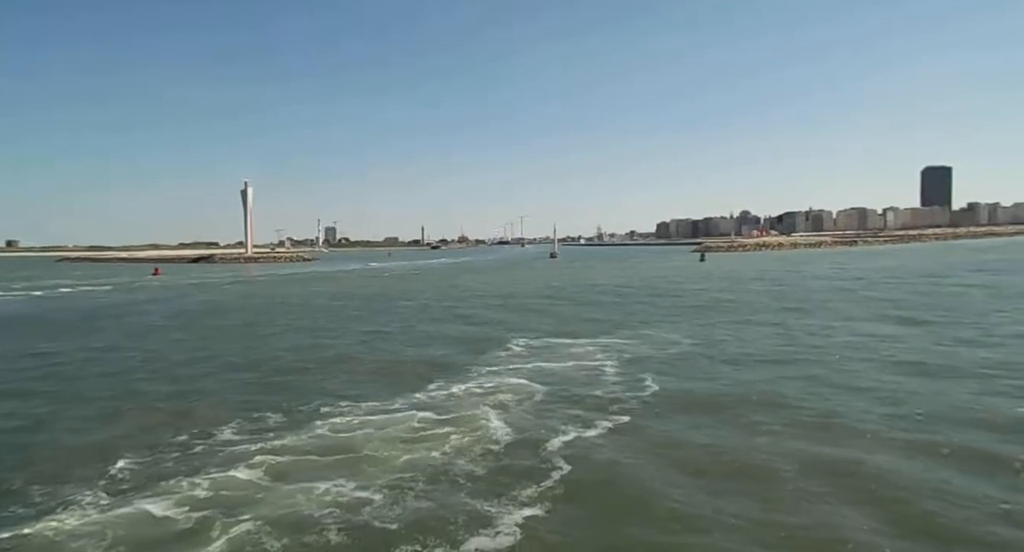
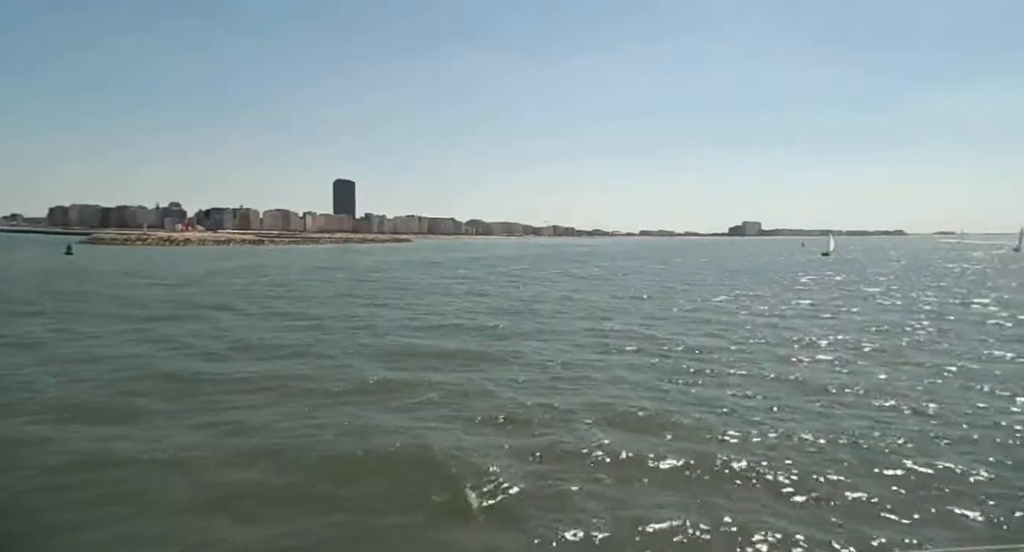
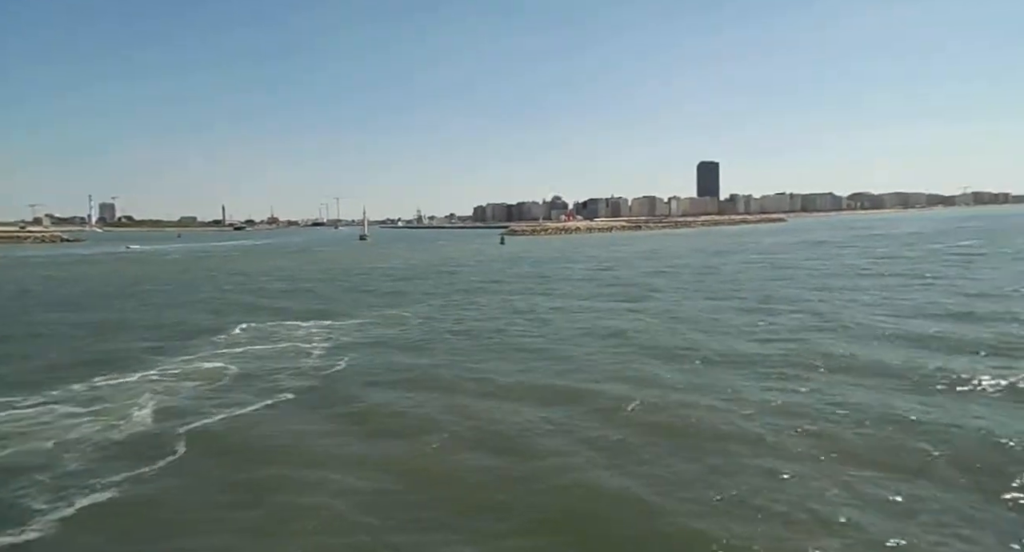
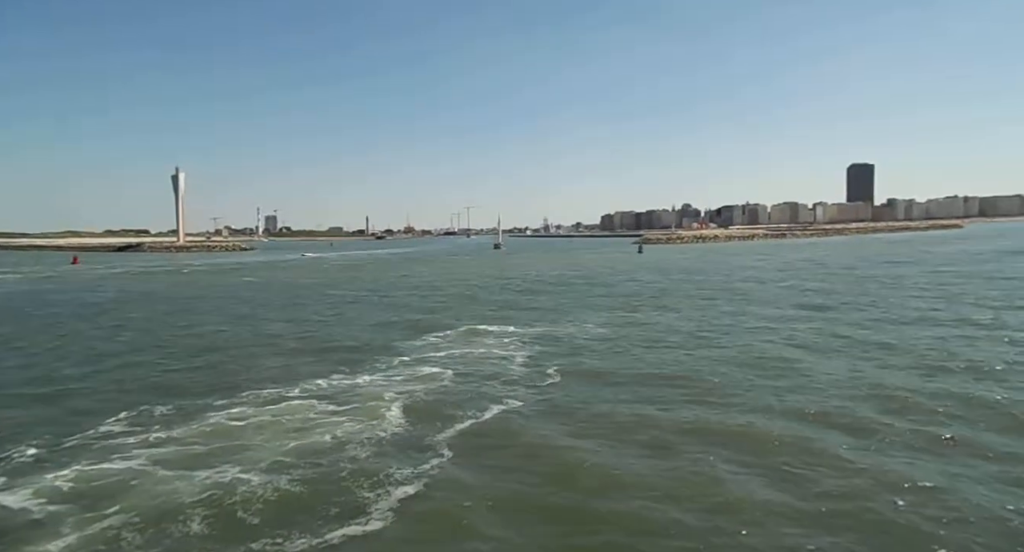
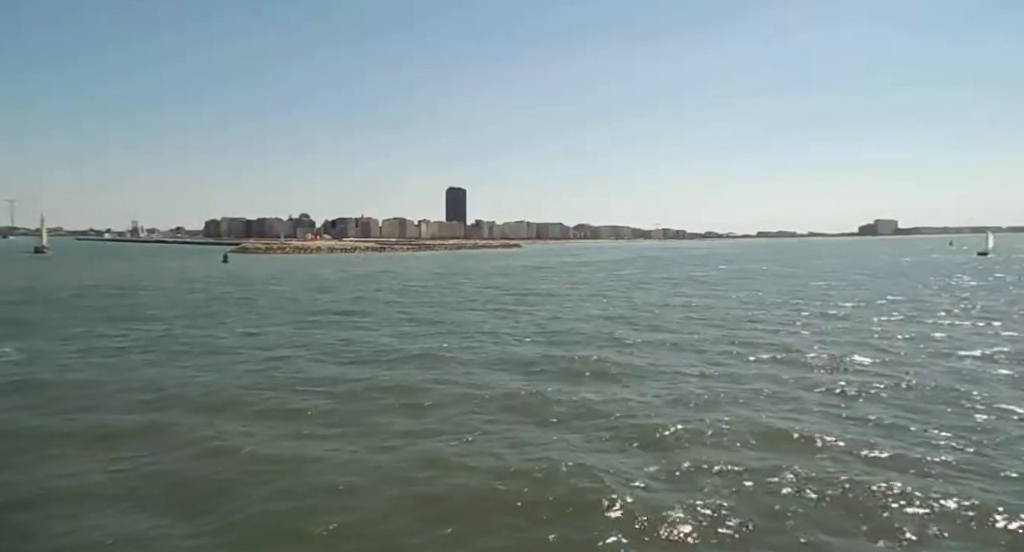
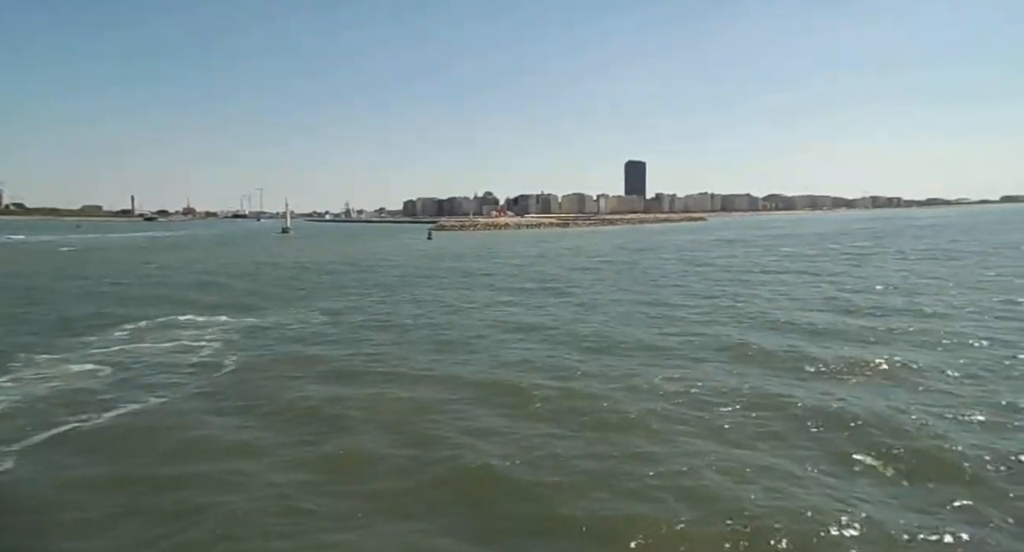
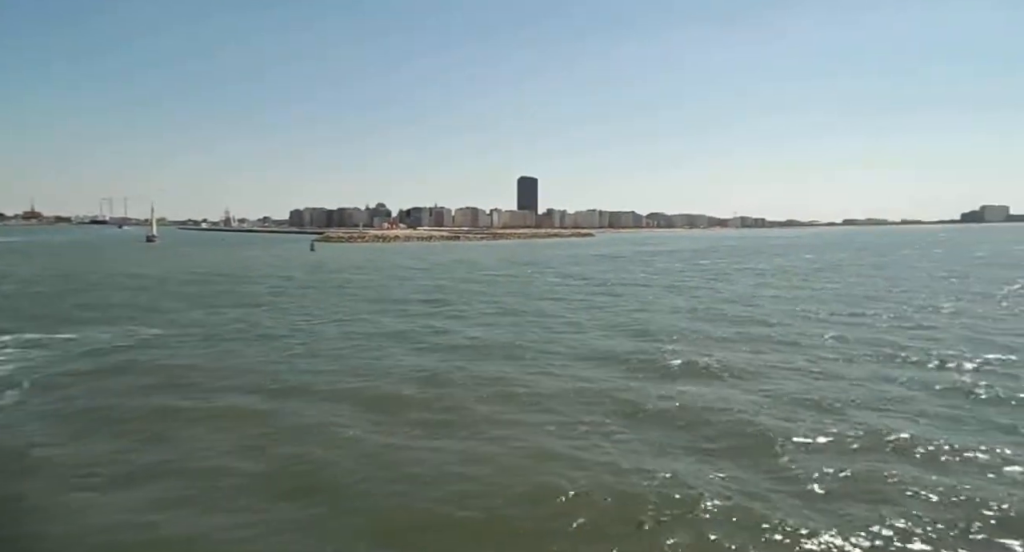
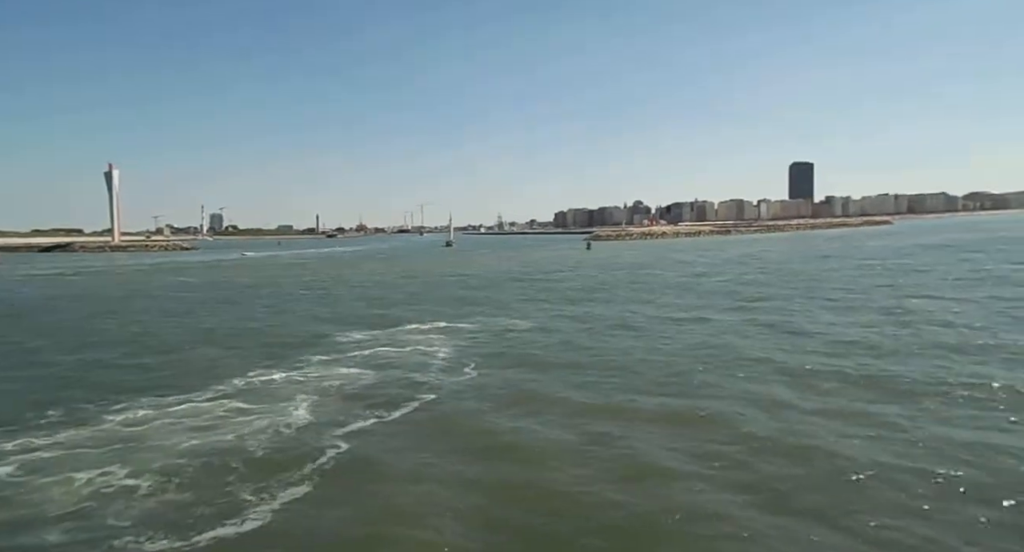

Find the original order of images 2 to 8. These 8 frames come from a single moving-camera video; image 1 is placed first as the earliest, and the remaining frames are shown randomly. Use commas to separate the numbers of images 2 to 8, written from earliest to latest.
4, 8, 3, 6, 7, 5, 2
